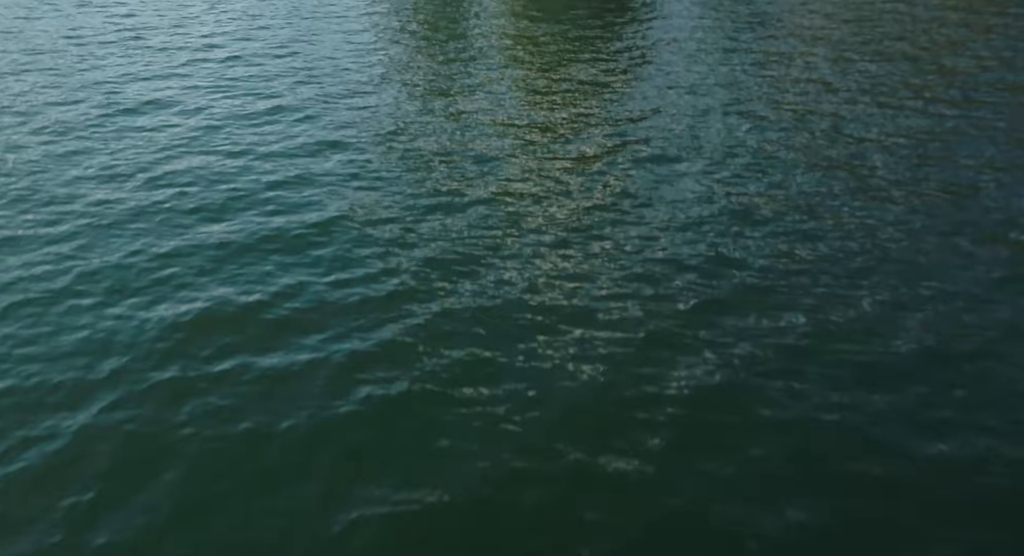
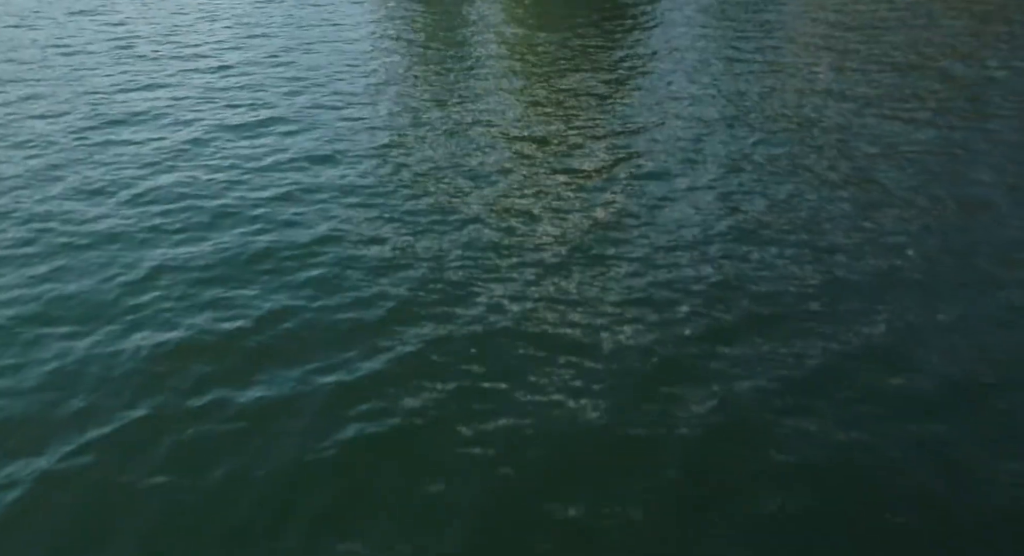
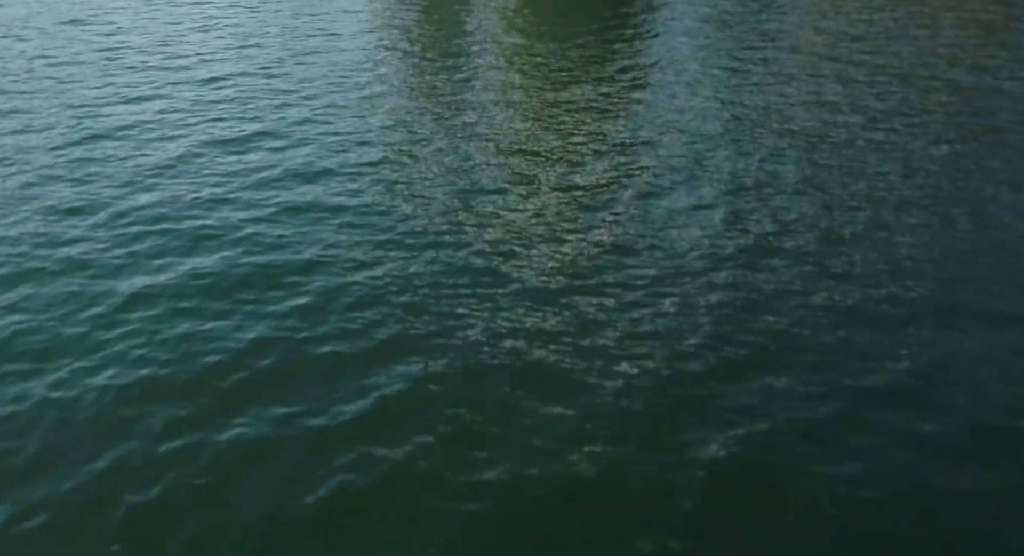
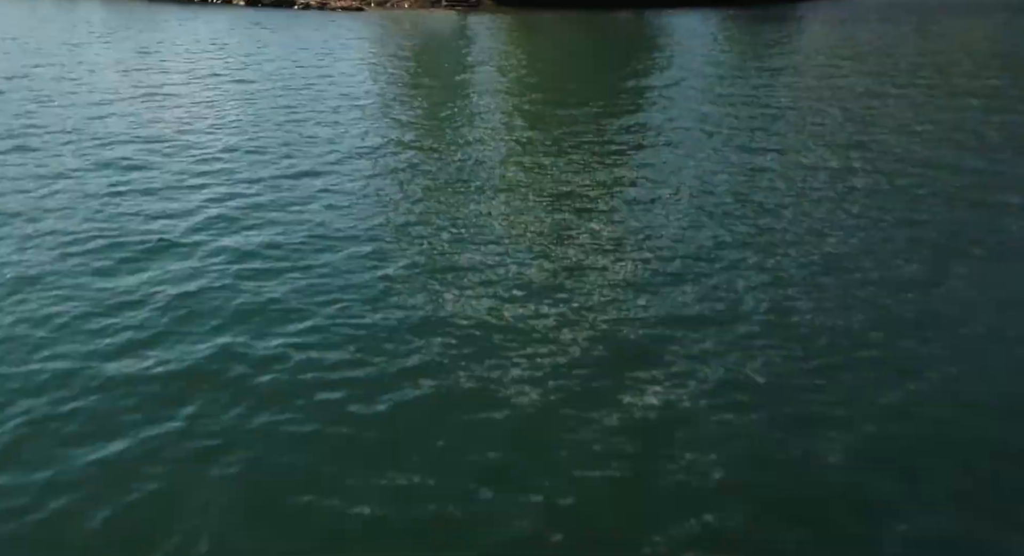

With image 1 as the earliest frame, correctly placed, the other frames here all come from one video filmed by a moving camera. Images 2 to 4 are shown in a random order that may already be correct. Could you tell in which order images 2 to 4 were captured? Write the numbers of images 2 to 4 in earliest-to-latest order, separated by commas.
2, 3, 4
